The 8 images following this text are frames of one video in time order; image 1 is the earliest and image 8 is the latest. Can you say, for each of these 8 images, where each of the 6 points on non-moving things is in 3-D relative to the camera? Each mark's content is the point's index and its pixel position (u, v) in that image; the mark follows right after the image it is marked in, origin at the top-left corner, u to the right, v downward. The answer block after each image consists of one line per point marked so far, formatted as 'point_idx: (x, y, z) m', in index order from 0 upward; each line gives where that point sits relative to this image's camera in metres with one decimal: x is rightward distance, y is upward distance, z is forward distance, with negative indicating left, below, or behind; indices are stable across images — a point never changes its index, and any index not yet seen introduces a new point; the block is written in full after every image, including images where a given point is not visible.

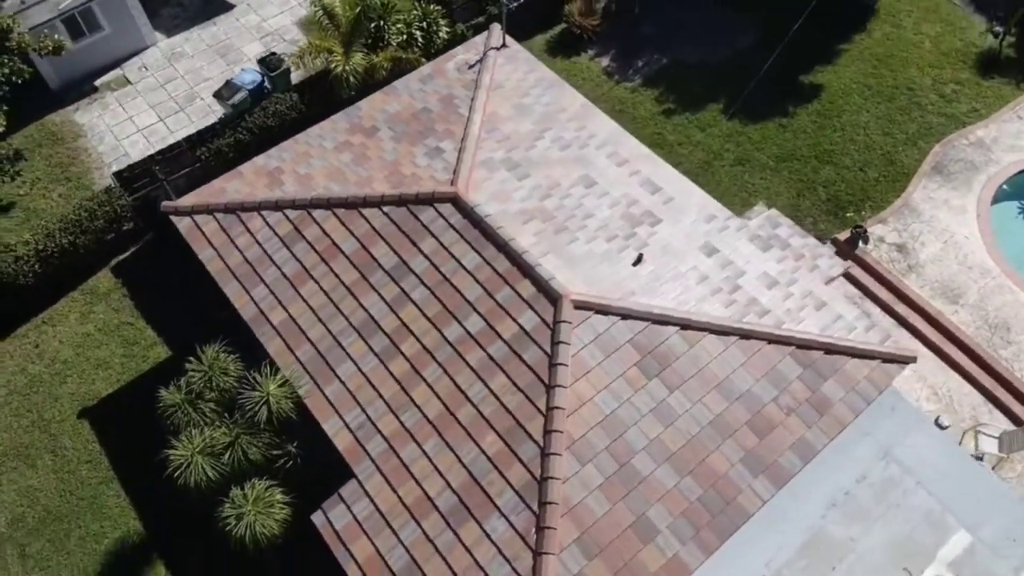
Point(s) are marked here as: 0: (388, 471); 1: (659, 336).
0: (-2.3, -3.4, +14.4) m
1: (+2.8, -0.9, +15.0) m
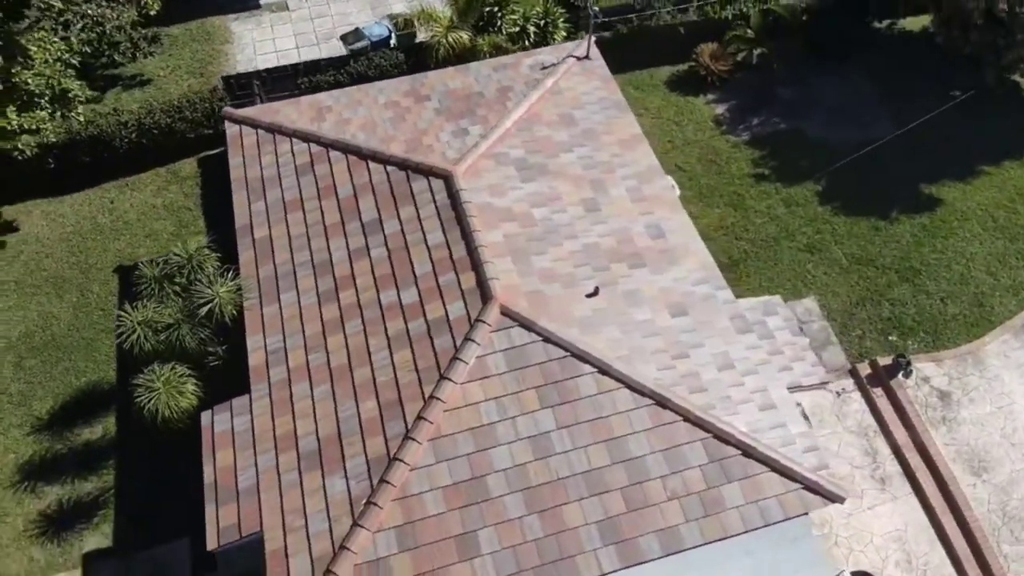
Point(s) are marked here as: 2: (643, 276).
0: (-4.5, -2.1, +15.0) m
1: (+1.1, -1.5, +14.4) m
2: (+2.7, +0.2, +16.1) m
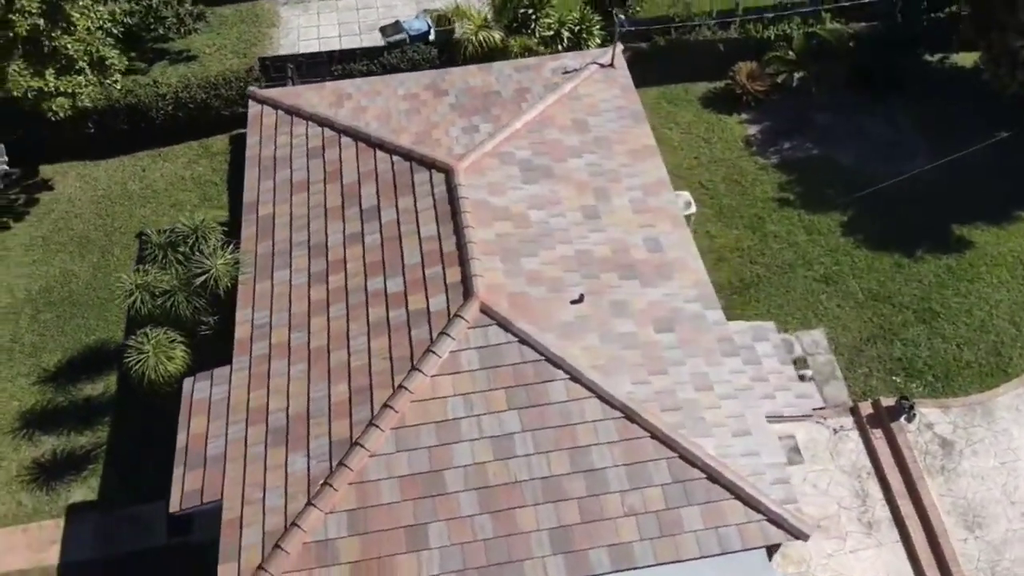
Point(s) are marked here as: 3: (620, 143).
0: (-5.0, -1.6, +15.3) m
1: (+0.6, -1.6, +14.3) m
2: (+2.5, 0.0, +15.9) m
3: (+2.5, +3.4, +18.5) m
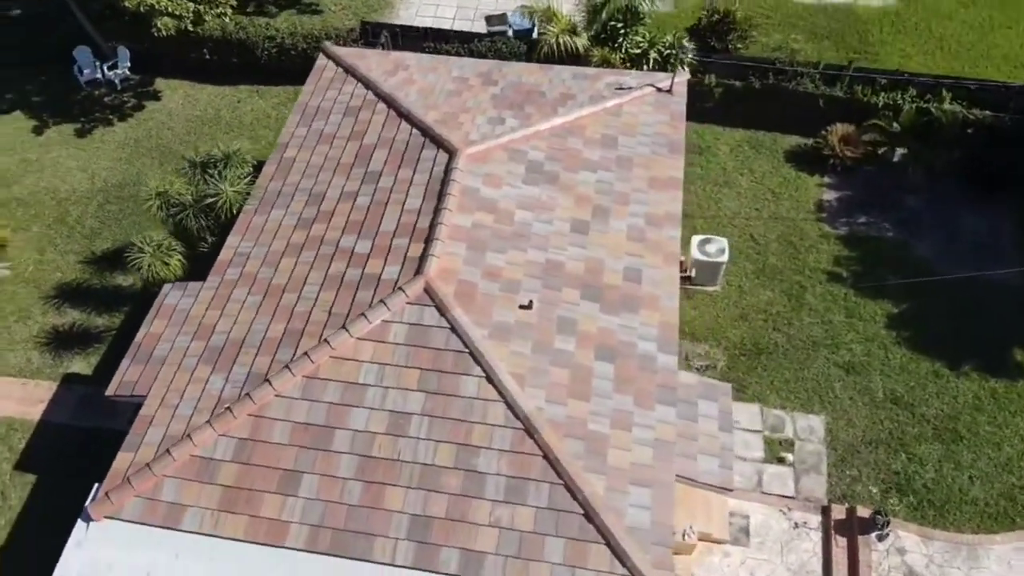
0: (-6.1, -0.1, +16.2) m
1: (-0.9, -1.4, +14.2) m
2: (+1.6, -0.4, +15.4) m
3: (+3.0, +2.7, +17.9) m
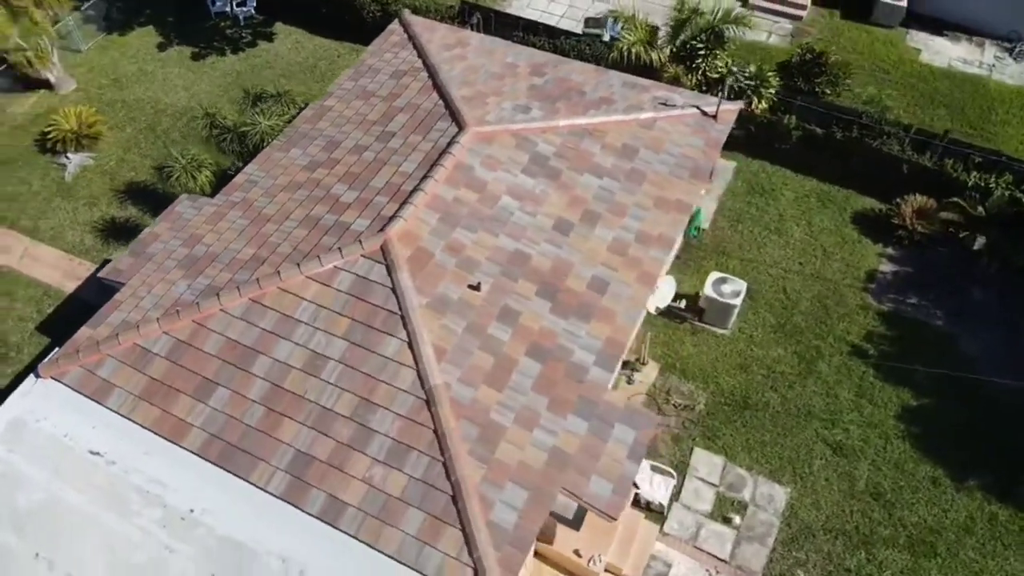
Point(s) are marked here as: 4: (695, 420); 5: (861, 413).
0: (-6.5, +1.7, +17.4) m
1: (-2.3, -0.7, +14.4) m
2: (+0.5, -0.4, +15.2) m
3: (+3.1, +2.3, +17.4) m
4: (+4.3, -3.1, +18.6) m
5: (+8.3, -3.0, +18.6) m
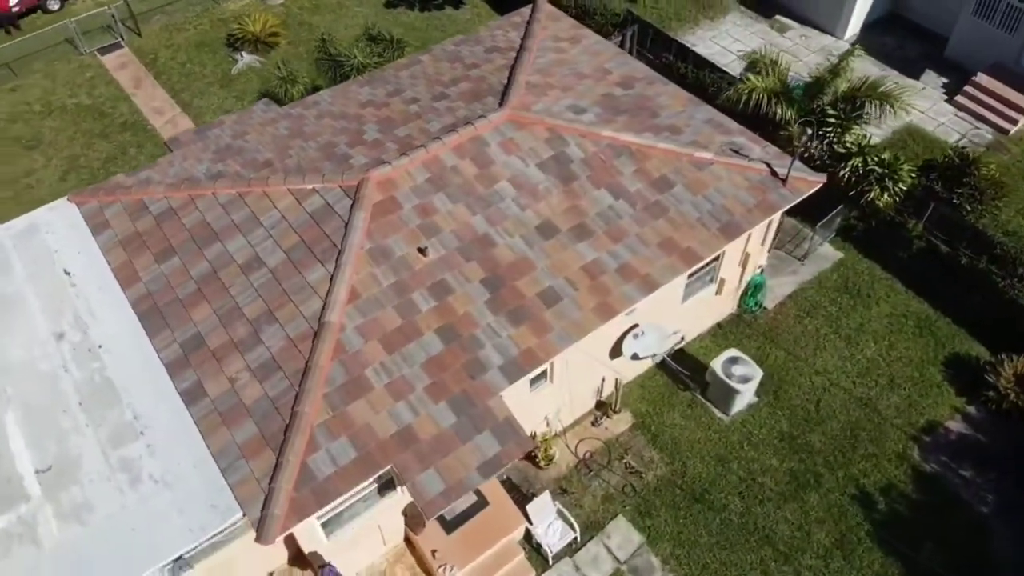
0: (-5.6, +4.1, +18.7) m
1: (-3.5, +0.6, +14.7) m
2: (-0.7, -0.1, +14.6) m
3: (+3.2, +1.3, +15.9) m
4: (+2.7, -4.3, +16.8) m
5: (+6.3, -5.5, +15.7) m
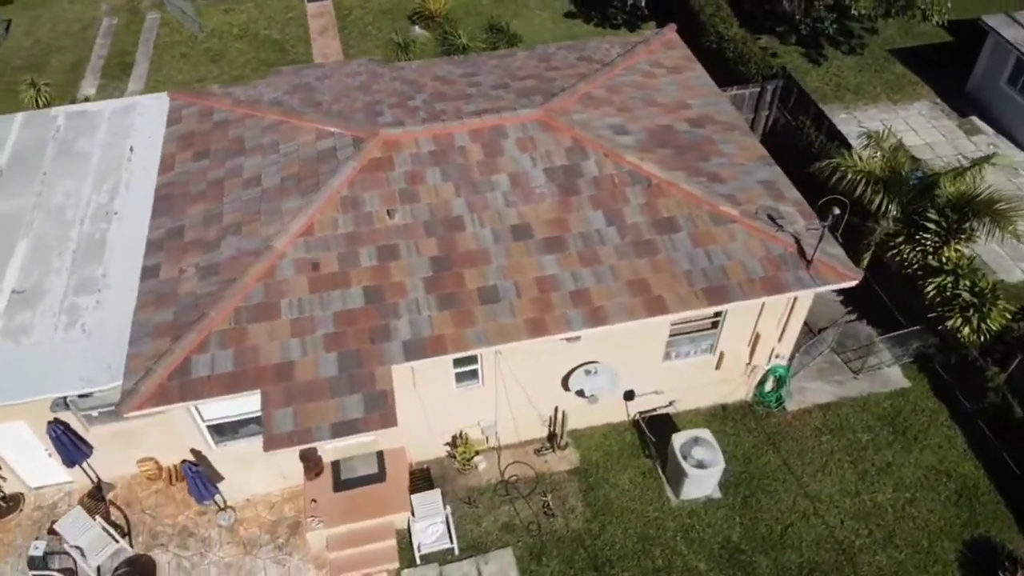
0: (-3.7, +5.5, +19.8) m
1: (-4.0, +1.9, +15.4) m
2: (-1.7, +0.4, +14.5) m
3: (+2.5, +0.4, +14.6) m
4: (+0.6, -4.8, +15.6) m
5: (+3.1, -7.0, +13.5) m
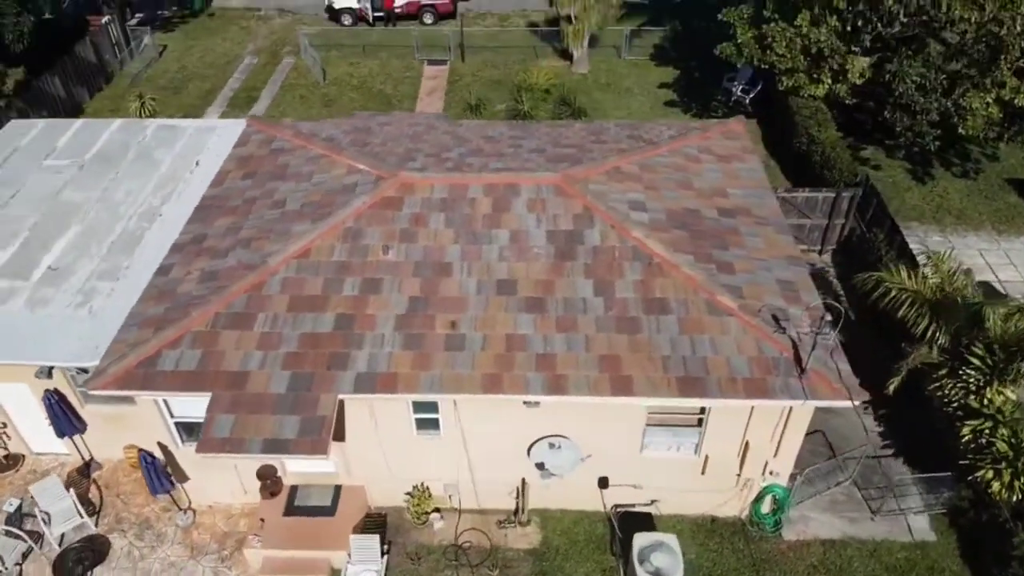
0: (-2.3, +4.3, +20.6) m
1: (-4.0, +1.5, +16.0) m
2: (-2.2, -0.3, +14.5) m
3: (+2.0, -1.0, +13.8) m
4: (-0.6, -5.9, +14.7) m
5: (+1.1, -8.2, +11.9) m
